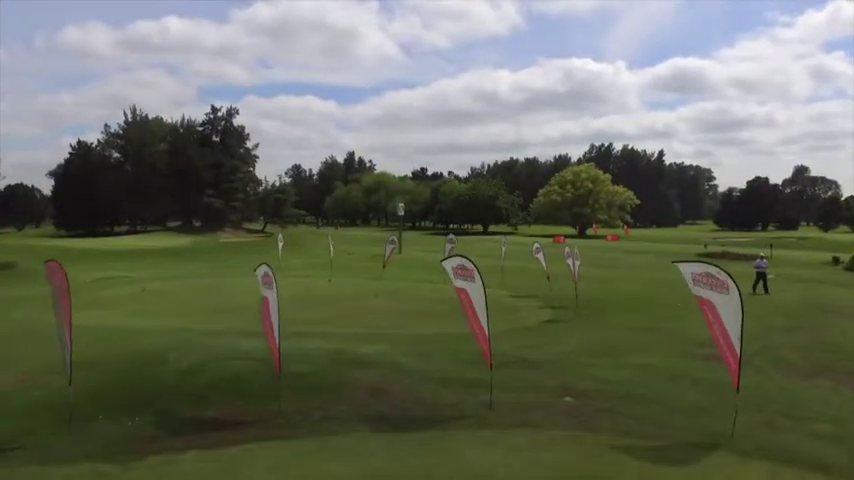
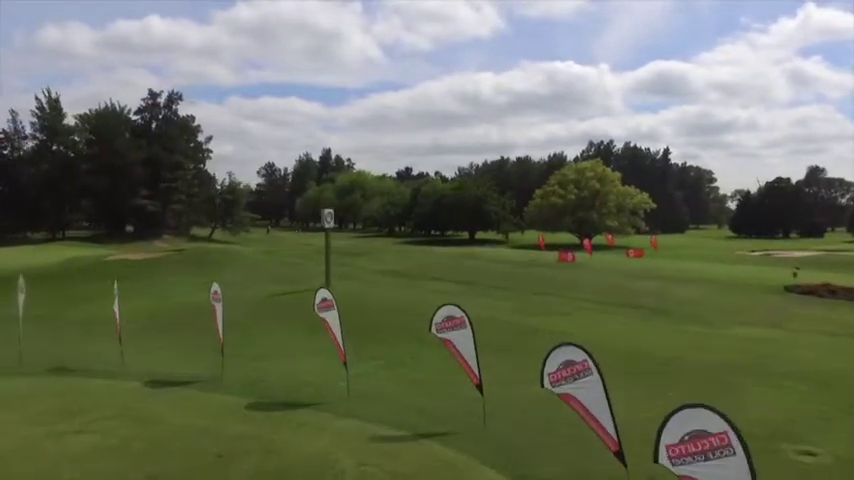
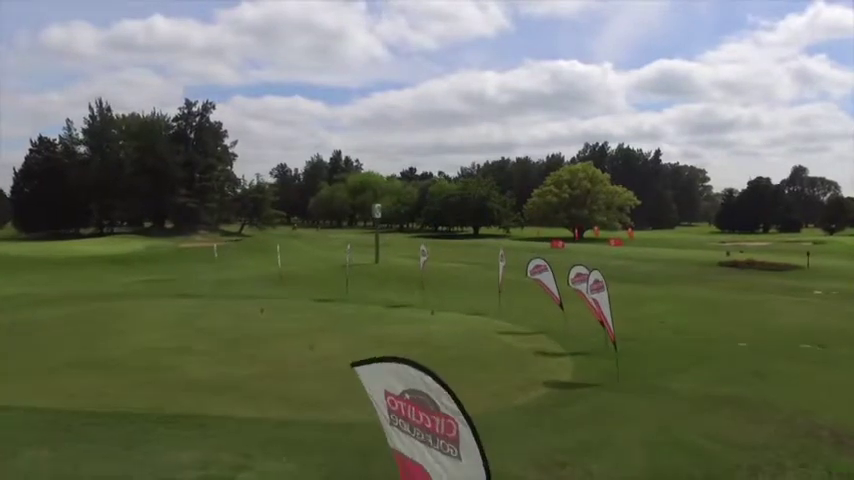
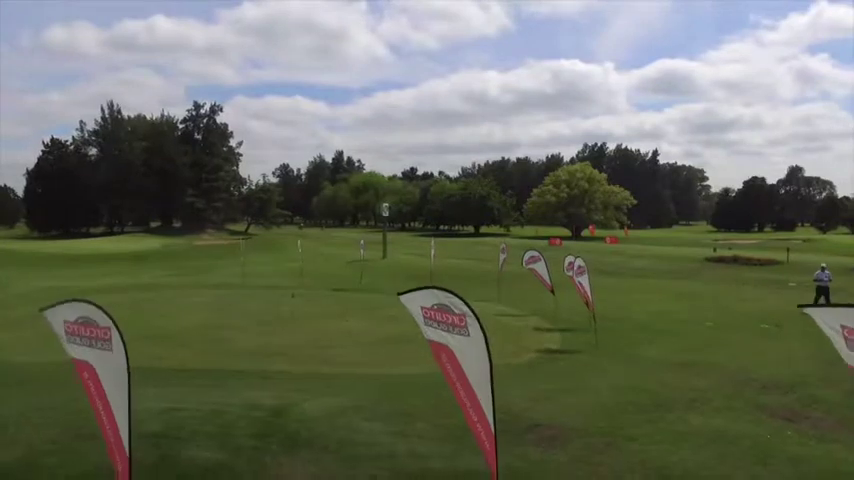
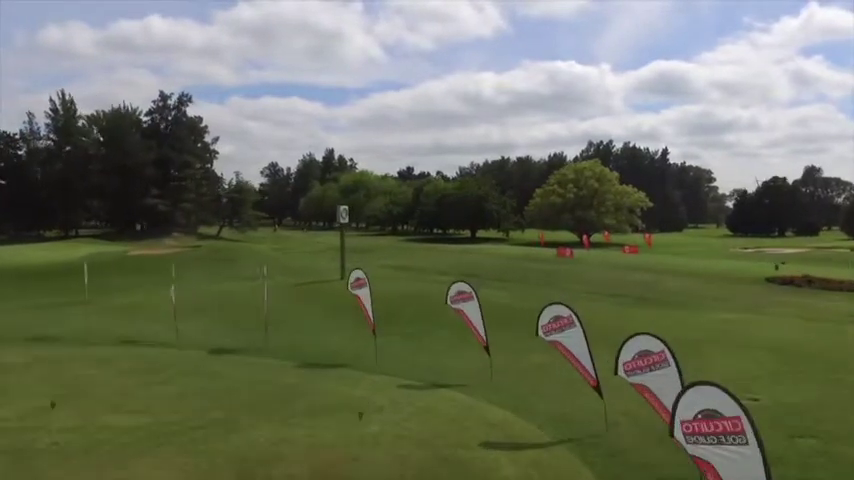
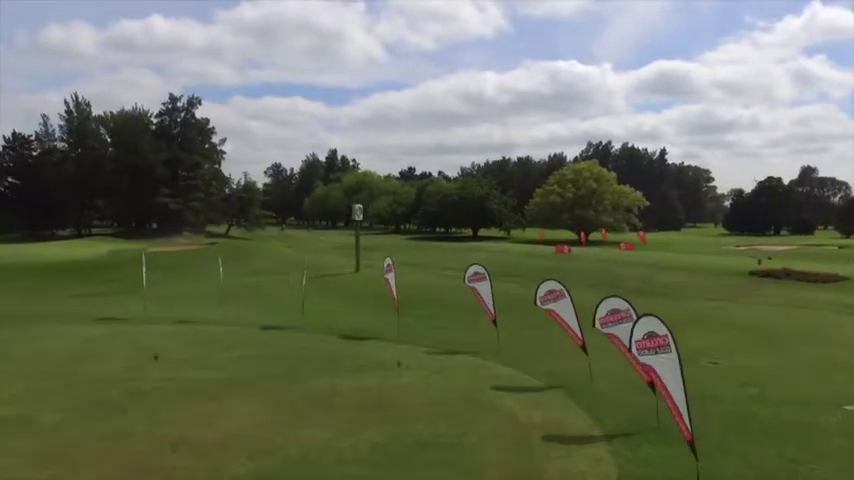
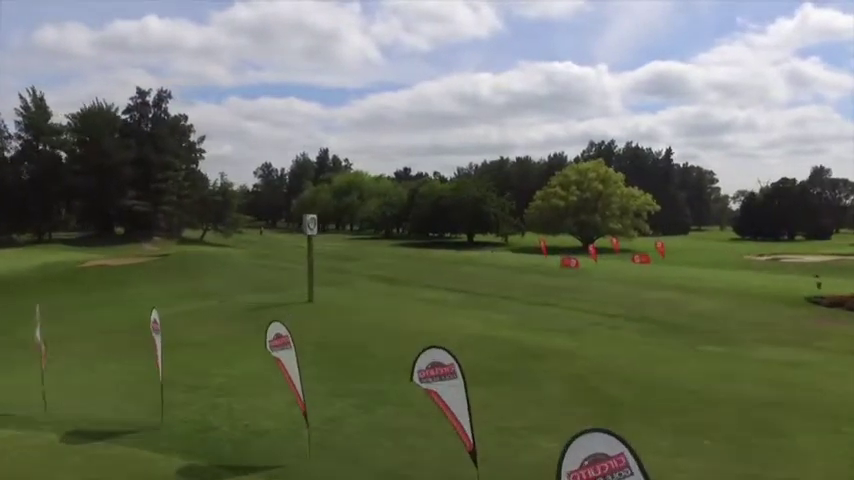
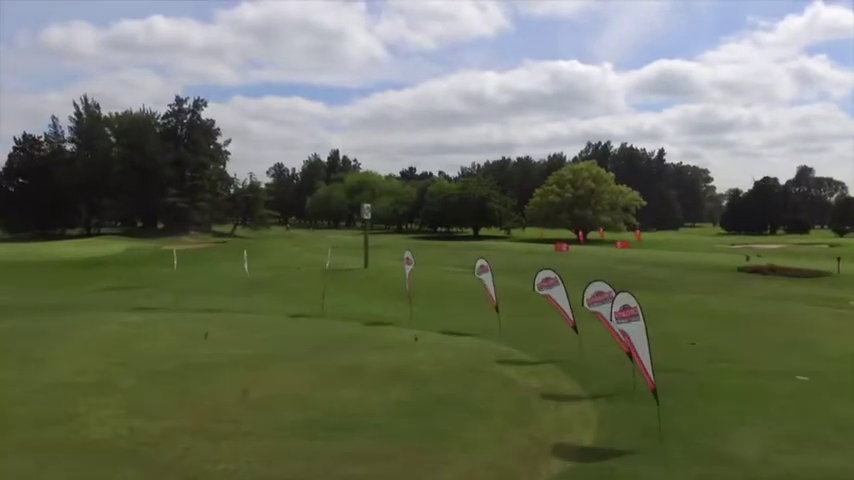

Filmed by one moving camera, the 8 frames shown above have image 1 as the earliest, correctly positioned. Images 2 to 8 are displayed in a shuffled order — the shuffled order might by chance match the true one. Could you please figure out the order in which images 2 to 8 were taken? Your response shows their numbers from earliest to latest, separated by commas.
4, 3, 8, 6, 5, 2, 7
